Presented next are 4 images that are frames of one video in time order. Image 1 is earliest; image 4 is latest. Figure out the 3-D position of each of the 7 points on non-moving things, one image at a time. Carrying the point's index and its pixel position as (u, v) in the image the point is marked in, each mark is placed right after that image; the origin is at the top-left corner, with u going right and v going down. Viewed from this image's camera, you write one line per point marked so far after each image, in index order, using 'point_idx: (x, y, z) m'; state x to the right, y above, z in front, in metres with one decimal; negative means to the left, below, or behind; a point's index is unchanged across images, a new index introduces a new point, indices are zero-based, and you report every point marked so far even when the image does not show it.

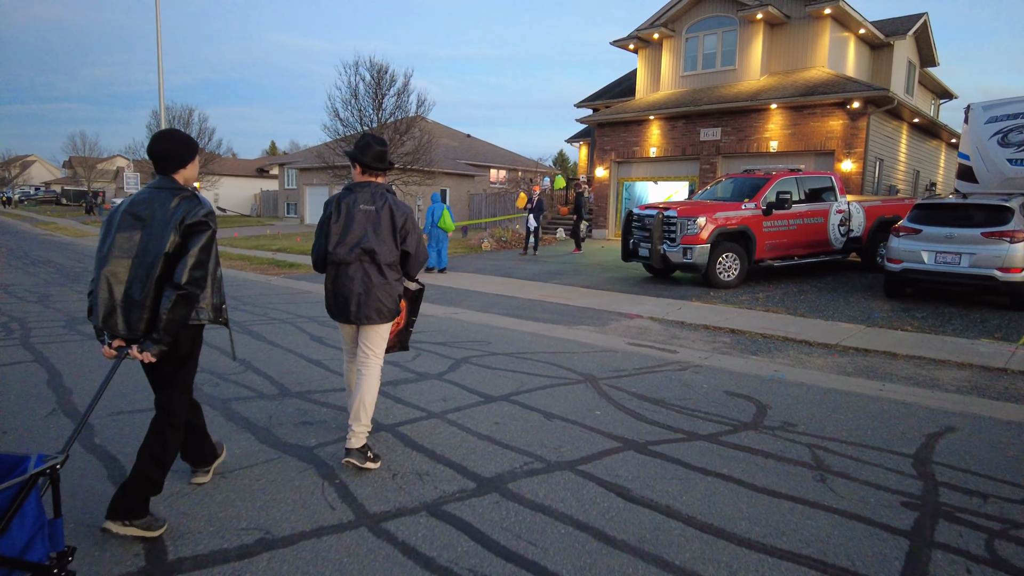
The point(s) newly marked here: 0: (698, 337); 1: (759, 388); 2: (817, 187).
0: (+2.4, -0.7, +8.4) m
1: (+2.3, -0.9, +5.8) m
2: (+6.4, +2.1, +13.3) m
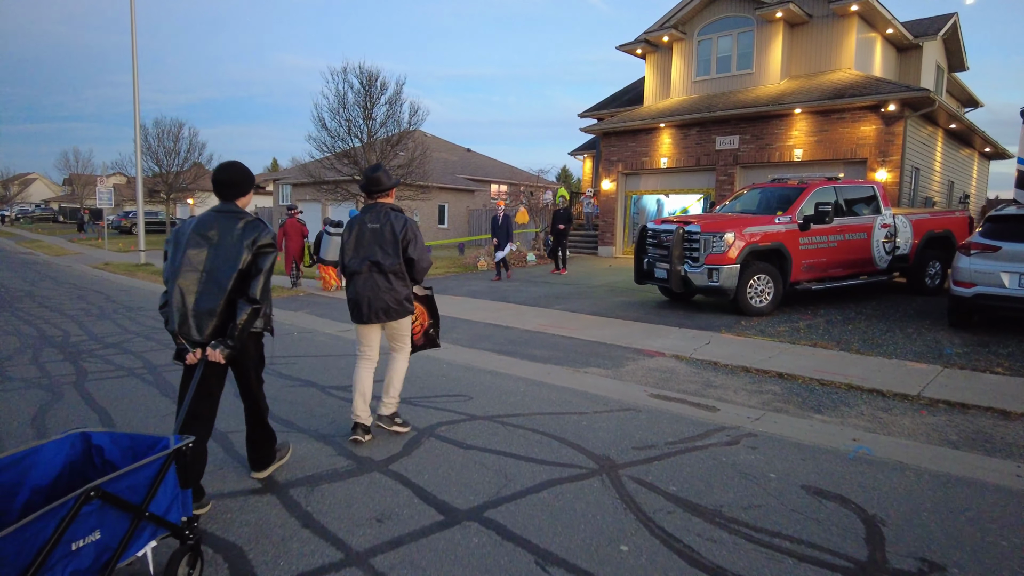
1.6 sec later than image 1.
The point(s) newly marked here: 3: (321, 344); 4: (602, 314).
0: (+2.3, -1.0, +6.6) m
1: (+2.1, -1.2, +4.0) m
2: (+6.3, +1.6, +11.6) m
3: (-2.5, -0.8, +8.4) m
4: (+1.5, -0.5, +10.9) m
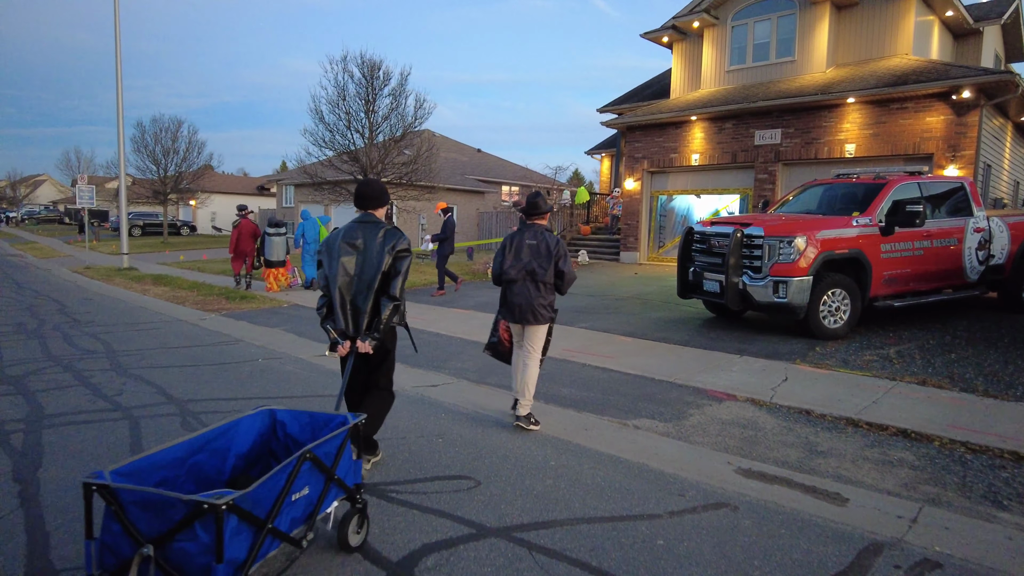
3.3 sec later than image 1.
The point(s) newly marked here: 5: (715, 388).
0: (+2.5, -1.2, +4.7) m
1: (+2.3, -1.4, +2.1) m
2: (+6.6, +1.4, +9.6) m
3: (-2.3, -1.0, +6.6) m
4: (+1.8, -0.7, +9.0) m
5: (+2.0, -1.0, +6.3) m
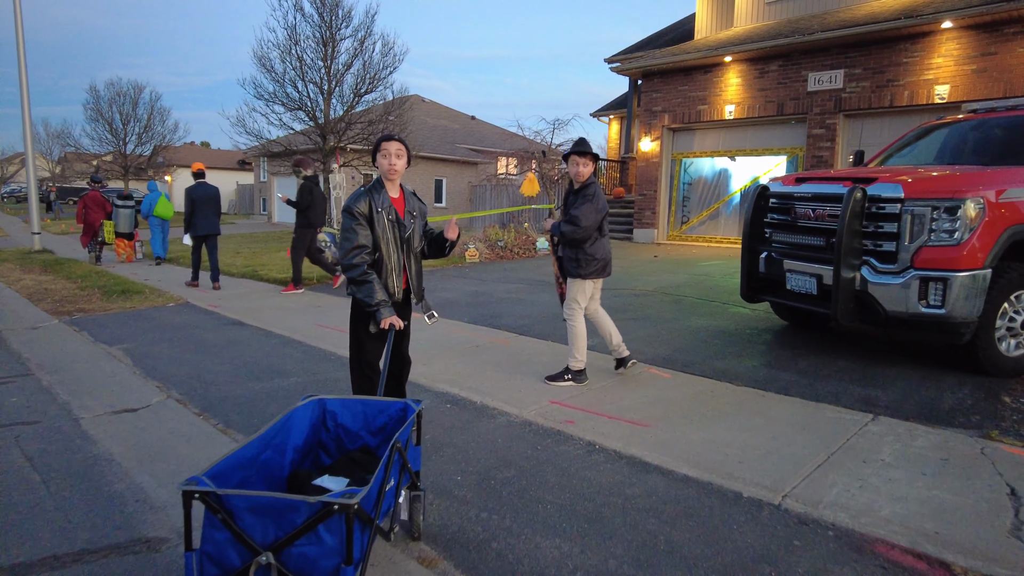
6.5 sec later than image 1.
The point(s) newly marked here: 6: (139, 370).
0: (+2.1, -1.3, +1.2) m
1: (+1.9, -1.6, -1.4) m
2: (+6.2, +1.4, +6.0) m
3: (-2.7, -1.0, +3.1) m
4: (+1.4, -0.7, +5.5) m
5: (+1.6, -1.1, +2.7) m
6: (-3.4, -0.7, +5.7) m
